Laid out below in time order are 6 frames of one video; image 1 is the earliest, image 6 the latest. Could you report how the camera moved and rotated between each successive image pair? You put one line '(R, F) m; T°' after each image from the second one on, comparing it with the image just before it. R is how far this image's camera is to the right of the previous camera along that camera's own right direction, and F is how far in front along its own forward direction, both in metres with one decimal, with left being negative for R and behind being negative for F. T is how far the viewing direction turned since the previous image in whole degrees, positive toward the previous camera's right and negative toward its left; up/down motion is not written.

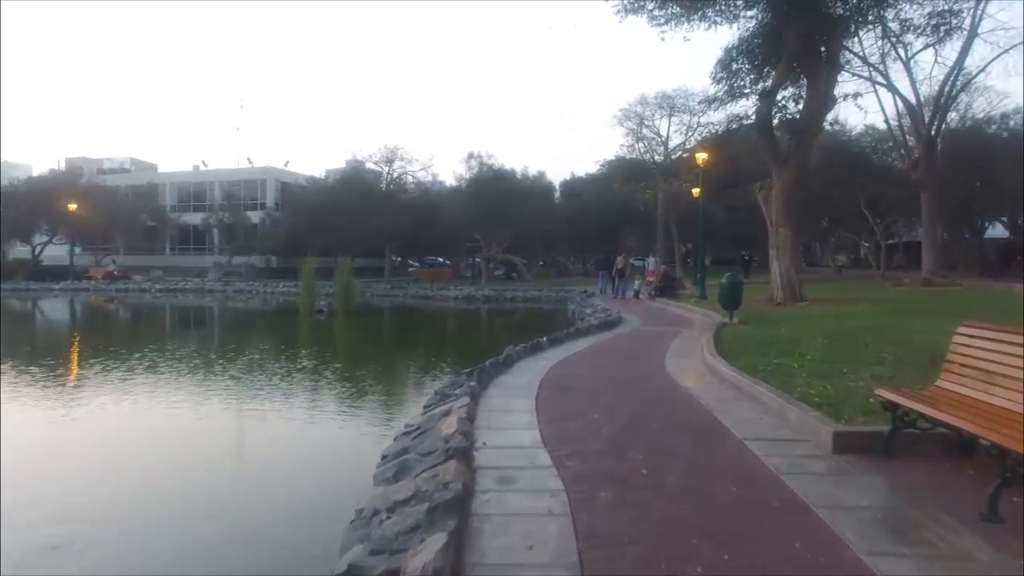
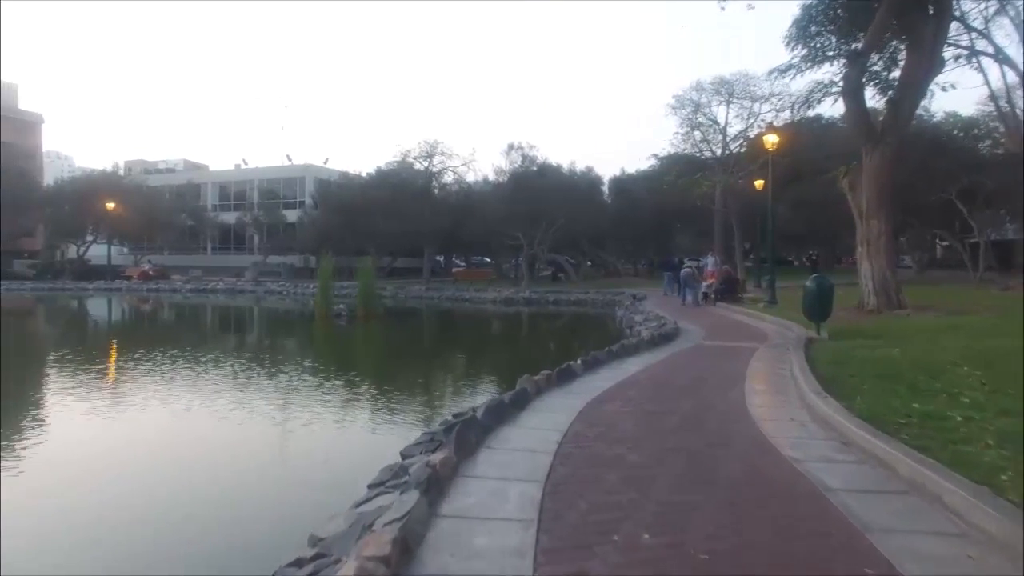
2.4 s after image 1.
(+0.3, +2.6) m; -4°
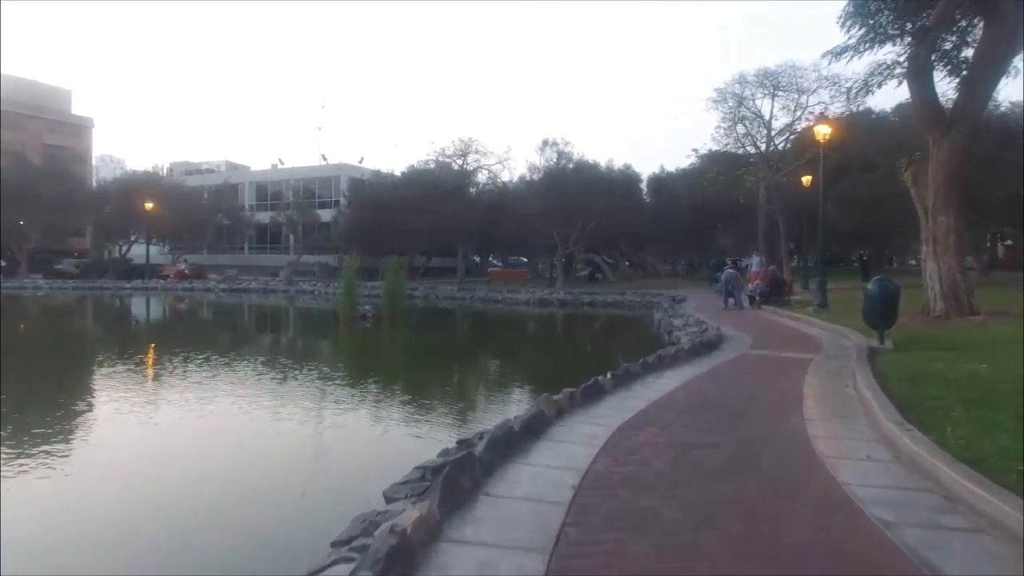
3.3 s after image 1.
(+0.2, +1.0) m; -3°
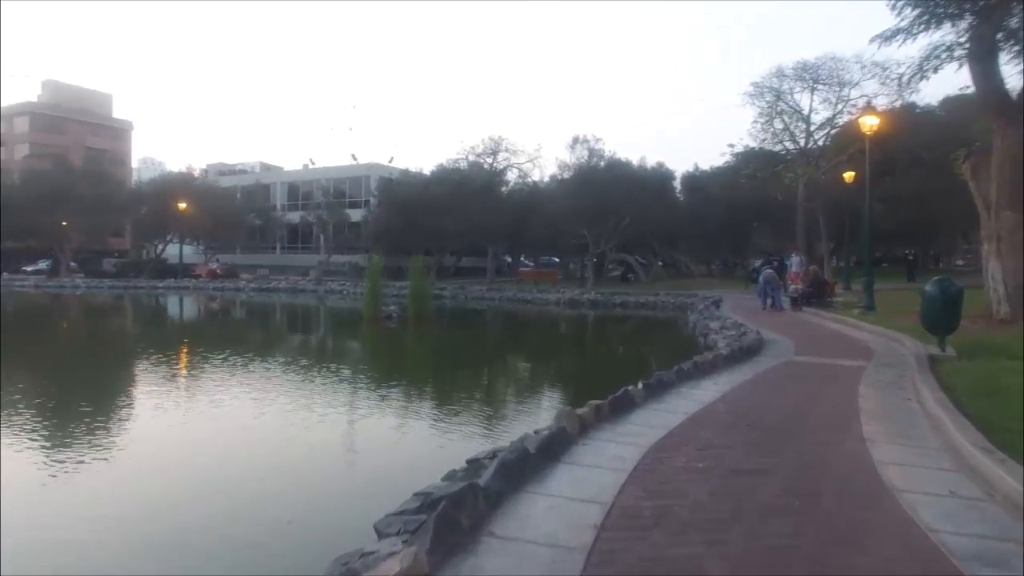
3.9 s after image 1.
(+0.1, +0.6) m; -3°
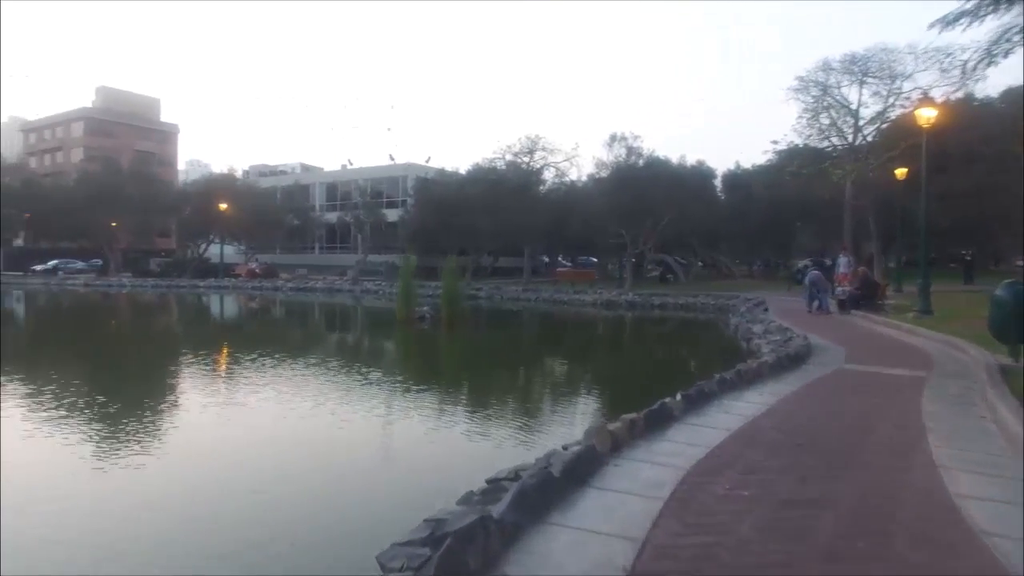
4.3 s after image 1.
(+0.1, +0.4) m; -3°
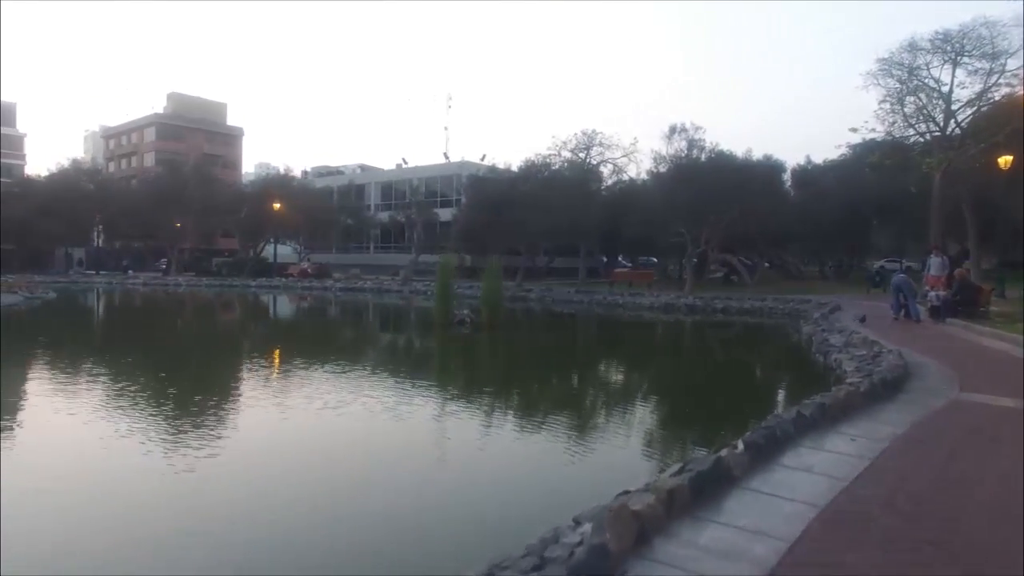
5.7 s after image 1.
(+0.4, +1.6) m; -5°
